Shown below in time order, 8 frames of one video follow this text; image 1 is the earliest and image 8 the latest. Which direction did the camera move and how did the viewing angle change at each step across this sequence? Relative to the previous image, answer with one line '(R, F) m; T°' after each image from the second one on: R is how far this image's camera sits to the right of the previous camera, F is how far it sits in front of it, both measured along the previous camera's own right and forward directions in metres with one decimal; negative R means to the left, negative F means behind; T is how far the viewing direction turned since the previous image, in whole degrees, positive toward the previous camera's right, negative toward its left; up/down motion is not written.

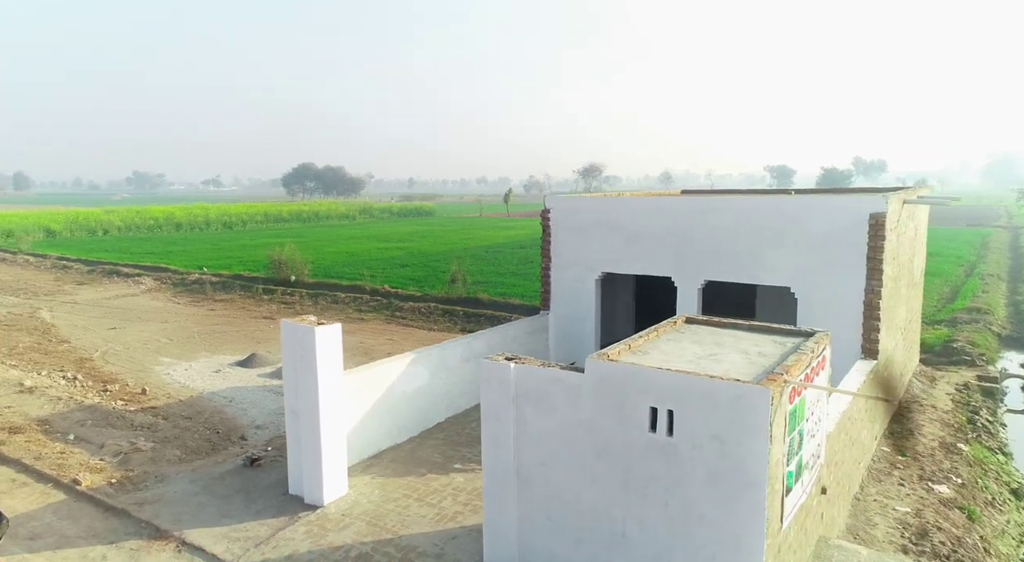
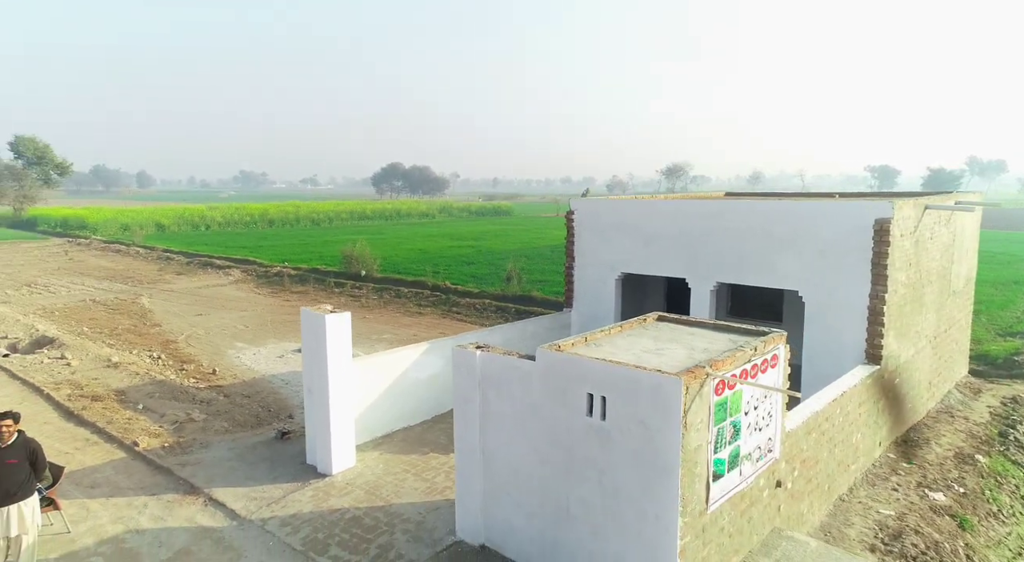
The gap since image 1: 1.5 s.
(+1.1, -0.6) m; -7°
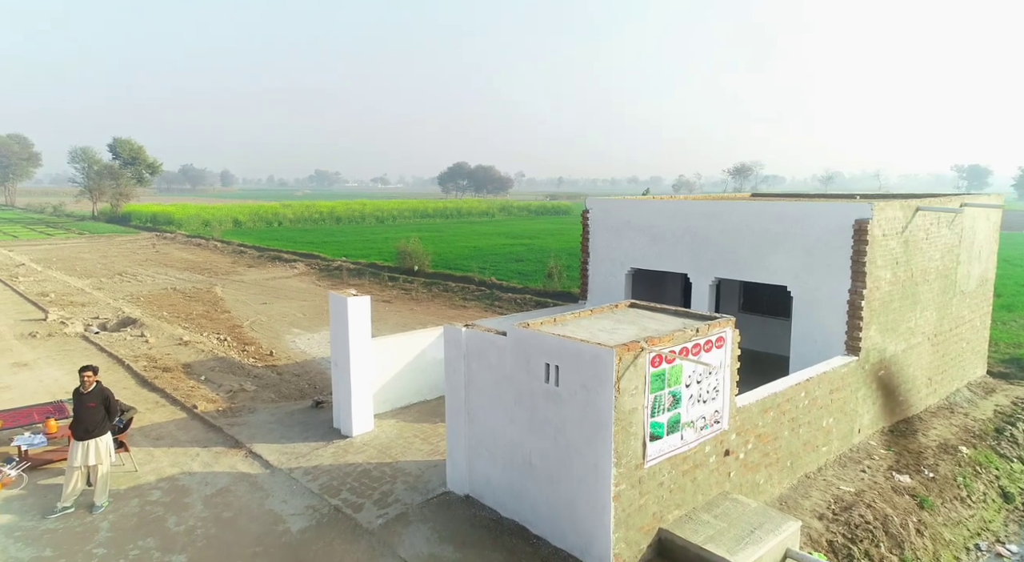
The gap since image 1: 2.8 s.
(+0.9, -1.0) m; -5°
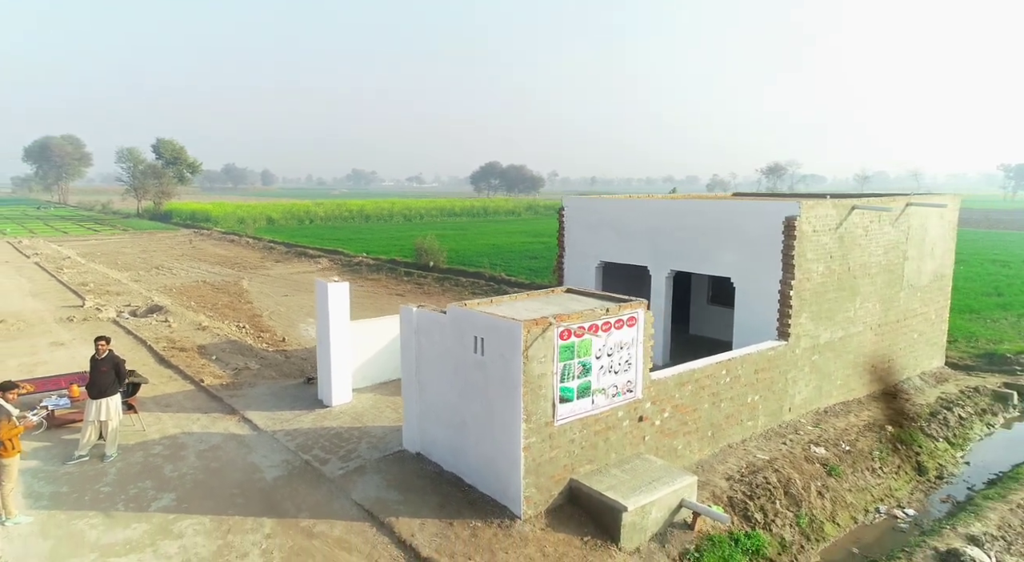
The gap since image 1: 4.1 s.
(+1.1, -1.2) m; -3°
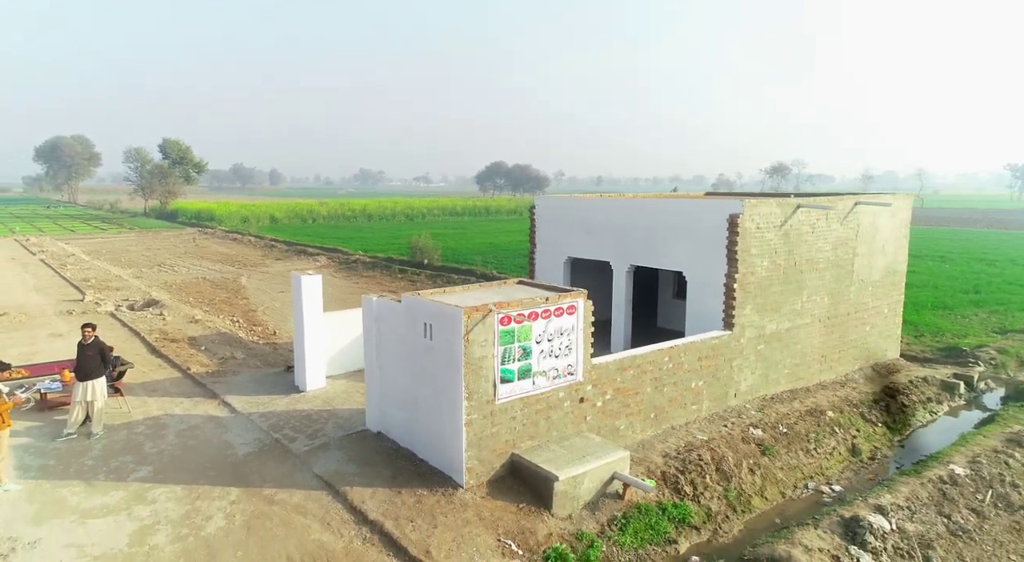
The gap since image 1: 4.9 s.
(+0.7, -0.7) m; -1°
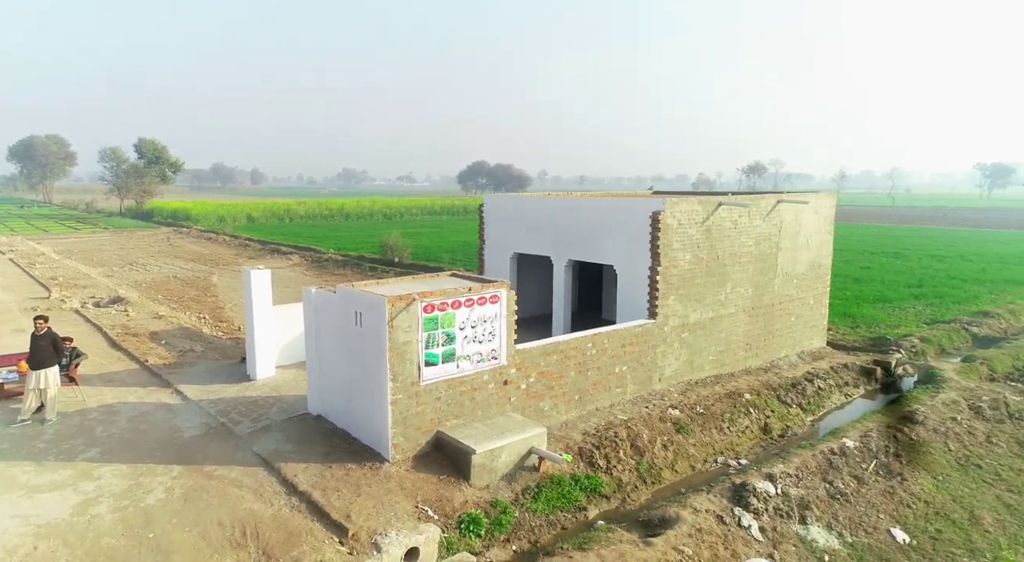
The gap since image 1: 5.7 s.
(+0.8, -0.7) m; +1°
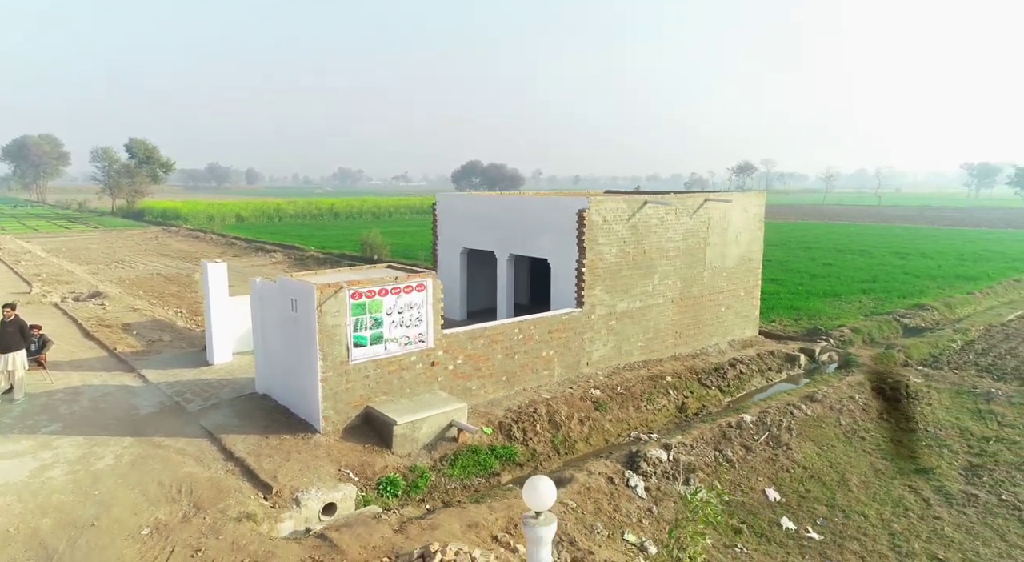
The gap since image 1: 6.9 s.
(+1.1, -1.0) m; 0°
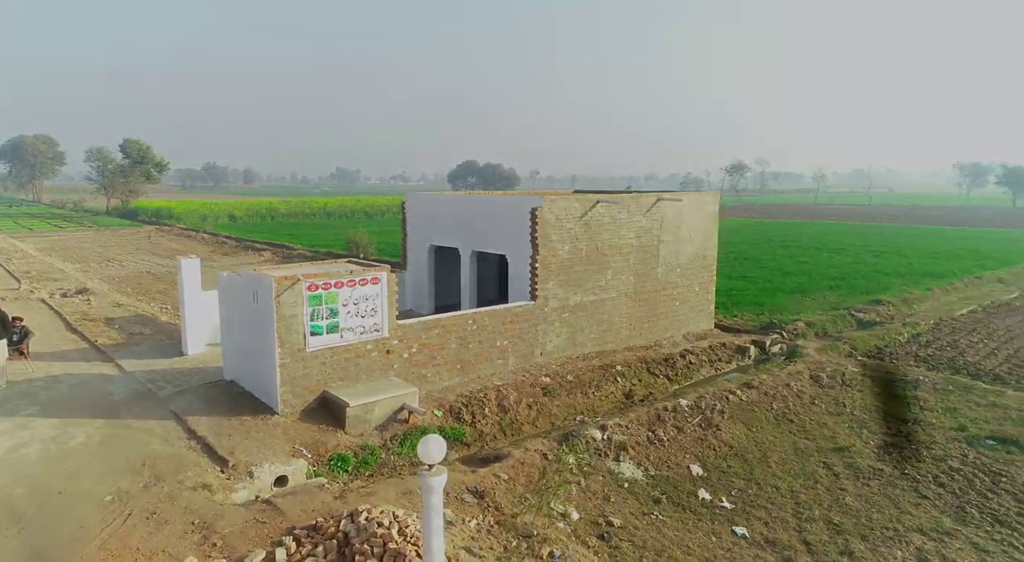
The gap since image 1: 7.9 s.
(+0.8, -0.8) m; 0°
